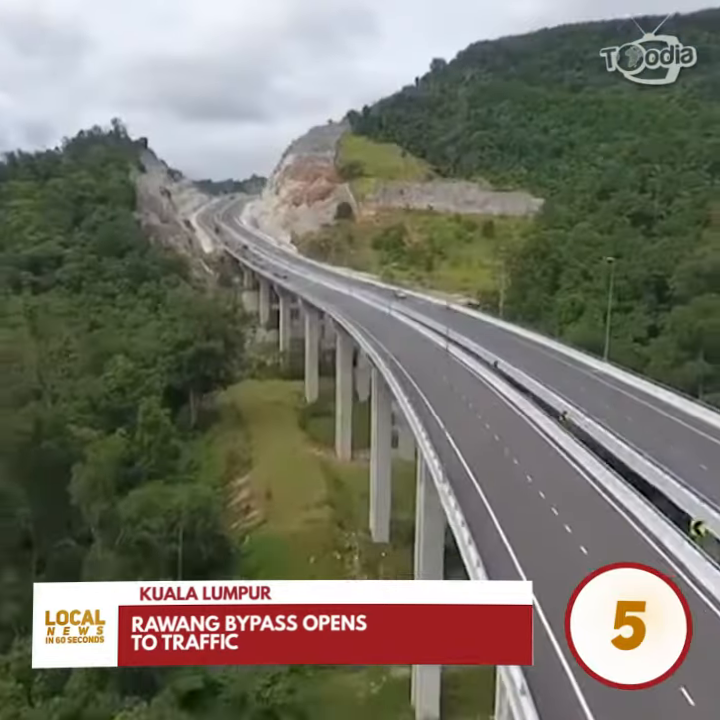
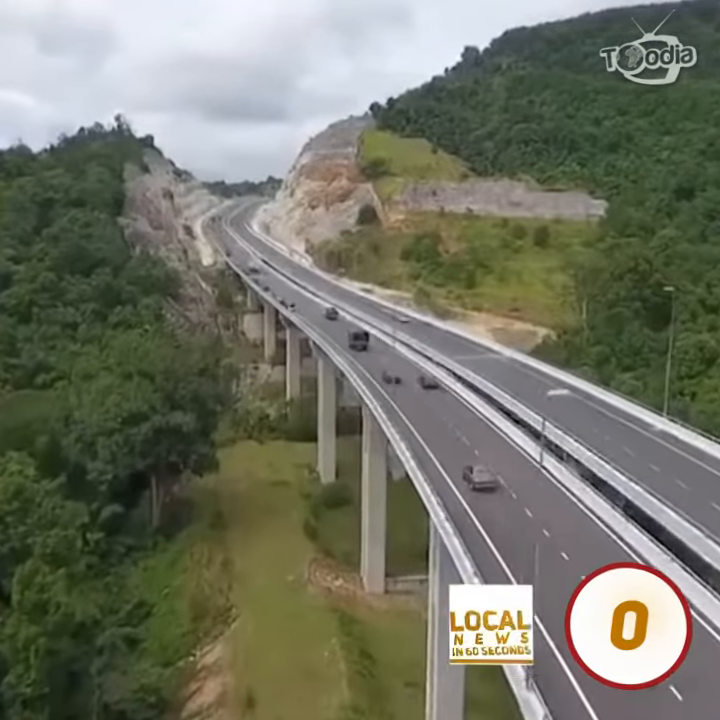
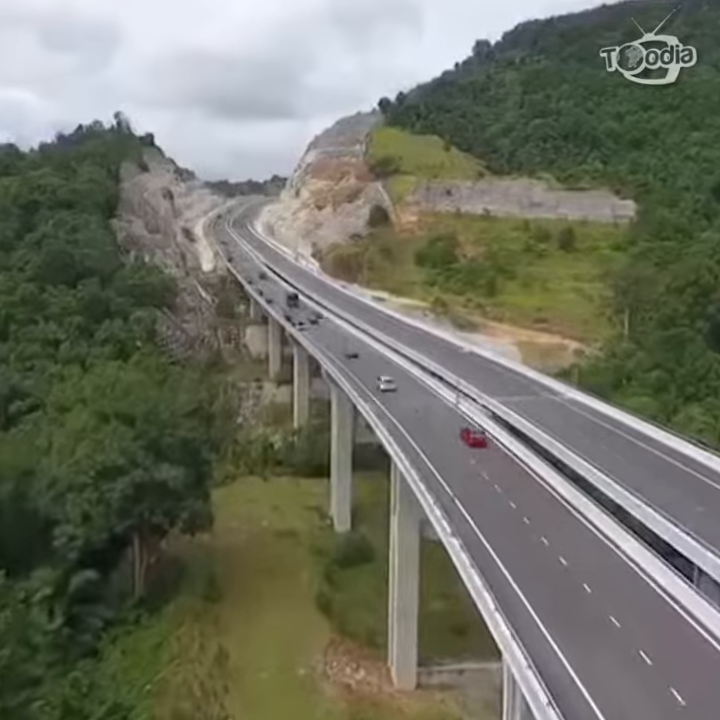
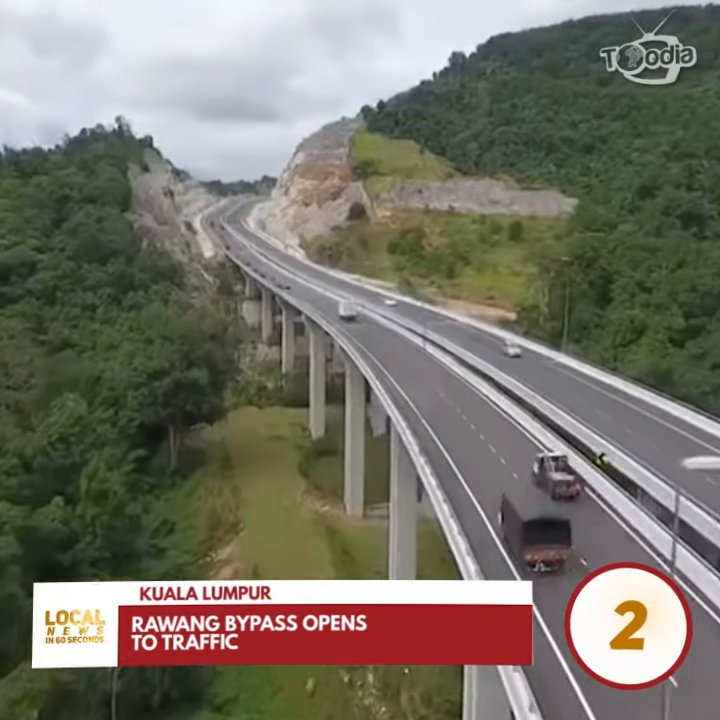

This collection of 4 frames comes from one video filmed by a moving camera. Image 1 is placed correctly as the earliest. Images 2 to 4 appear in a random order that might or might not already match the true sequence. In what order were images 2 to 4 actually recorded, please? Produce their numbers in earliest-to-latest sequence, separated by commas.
4, 2, 3
